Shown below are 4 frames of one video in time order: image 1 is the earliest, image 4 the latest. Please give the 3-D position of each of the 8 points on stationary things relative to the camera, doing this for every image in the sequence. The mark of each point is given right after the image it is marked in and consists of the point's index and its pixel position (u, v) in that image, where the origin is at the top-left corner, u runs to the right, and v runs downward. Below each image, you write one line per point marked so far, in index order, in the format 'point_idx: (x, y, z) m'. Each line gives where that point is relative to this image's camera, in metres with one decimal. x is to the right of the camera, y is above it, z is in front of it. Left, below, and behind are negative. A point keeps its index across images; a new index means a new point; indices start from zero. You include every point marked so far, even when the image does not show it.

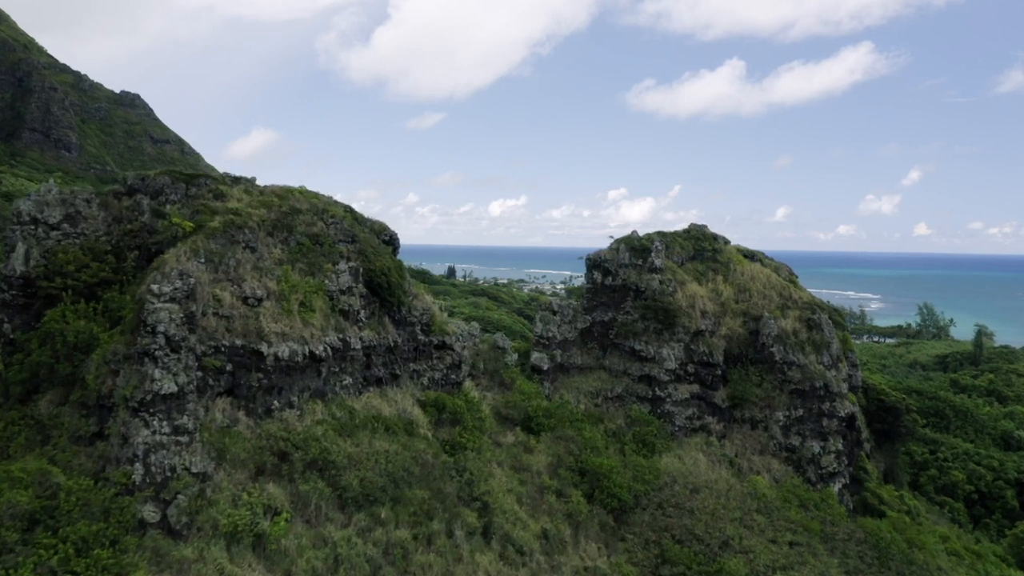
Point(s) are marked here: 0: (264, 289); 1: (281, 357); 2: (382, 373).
0: (-4.9, 0.0, +16.4) m
1: (-4.4, -1.3, +16.0) m
2: (-3.0, -2.0, +19.3) m
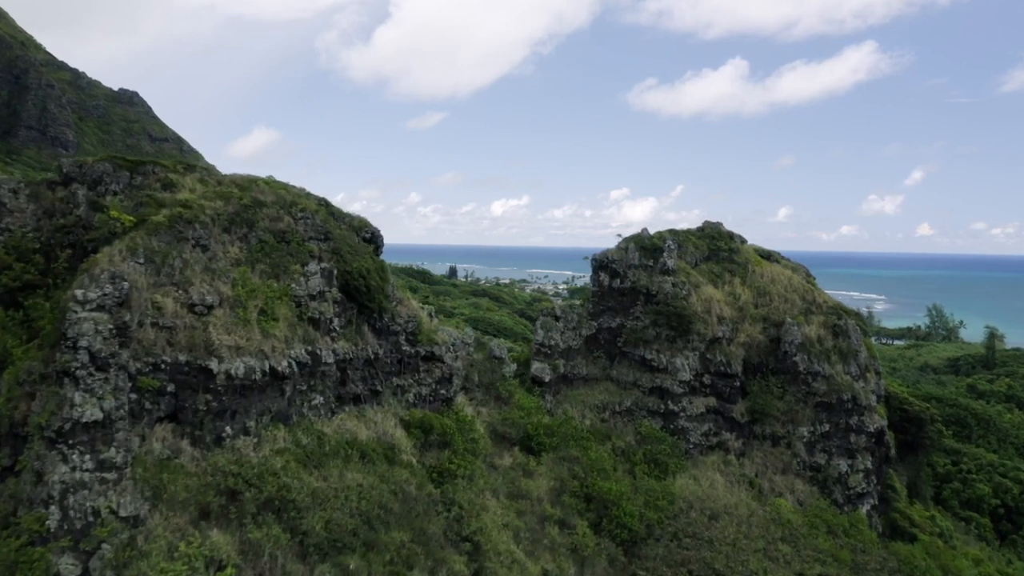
0: (-5.0, -0.1, +14.0) m
1: (-4.5, -1.4, +13.5) m
2: (-3.1, -2.1, +16.9) m
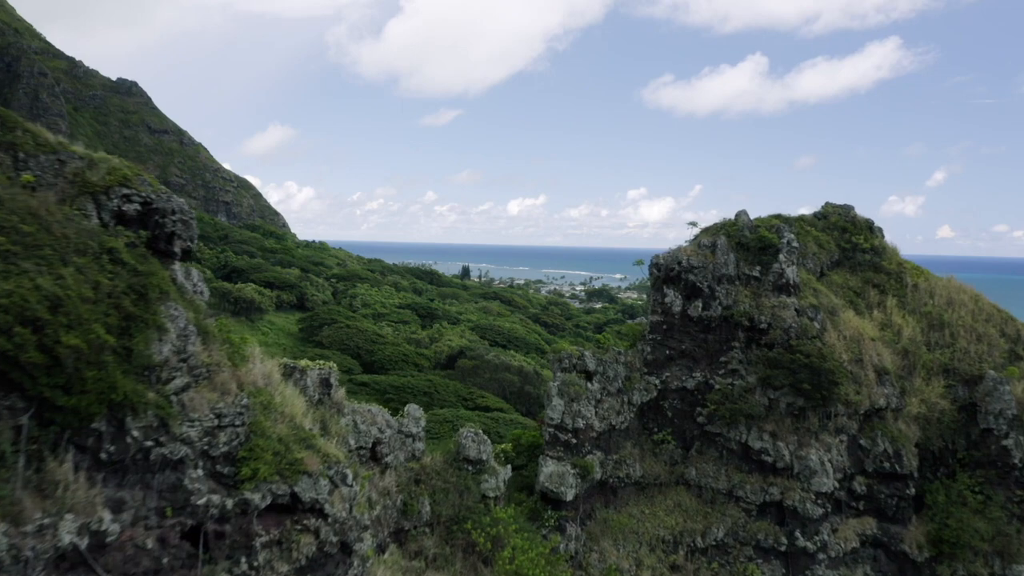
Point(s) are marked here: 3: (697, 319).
0: (-5.3, -0.6, +2.9) m
1: (-4.8, -1.8, +2.5) m
2: (-3.3, -2.5, +5.8) m
3: (+3.1, -0.5, +13.9) m
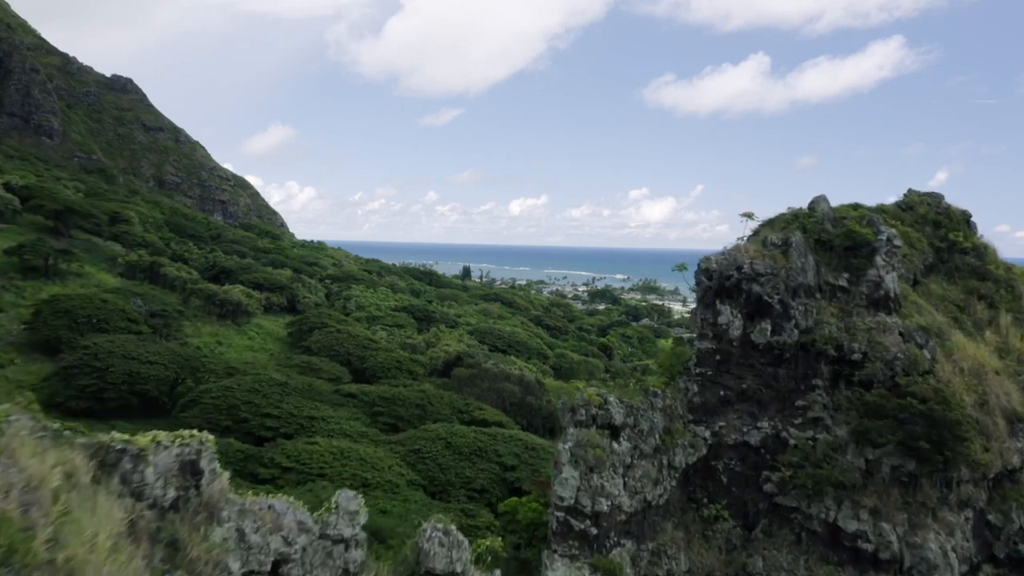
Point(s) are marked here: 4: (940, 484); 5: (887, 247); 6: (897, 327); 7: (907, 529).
0: (-5.4, -0.7, -1.0) m
1: (-4.9, -2.0, -1.4) m
2: (-3.4, -2.7, +1.9) m
3: (+3.0, -0.7, +10.0) m
4: (+4.9, -2.2, +9.5) m
5: (+4.7, +0.5, +10.6) m
6: (+4.6, -0.5, +10.1) m
7: (+4.4, -2.7, +9.3) m
